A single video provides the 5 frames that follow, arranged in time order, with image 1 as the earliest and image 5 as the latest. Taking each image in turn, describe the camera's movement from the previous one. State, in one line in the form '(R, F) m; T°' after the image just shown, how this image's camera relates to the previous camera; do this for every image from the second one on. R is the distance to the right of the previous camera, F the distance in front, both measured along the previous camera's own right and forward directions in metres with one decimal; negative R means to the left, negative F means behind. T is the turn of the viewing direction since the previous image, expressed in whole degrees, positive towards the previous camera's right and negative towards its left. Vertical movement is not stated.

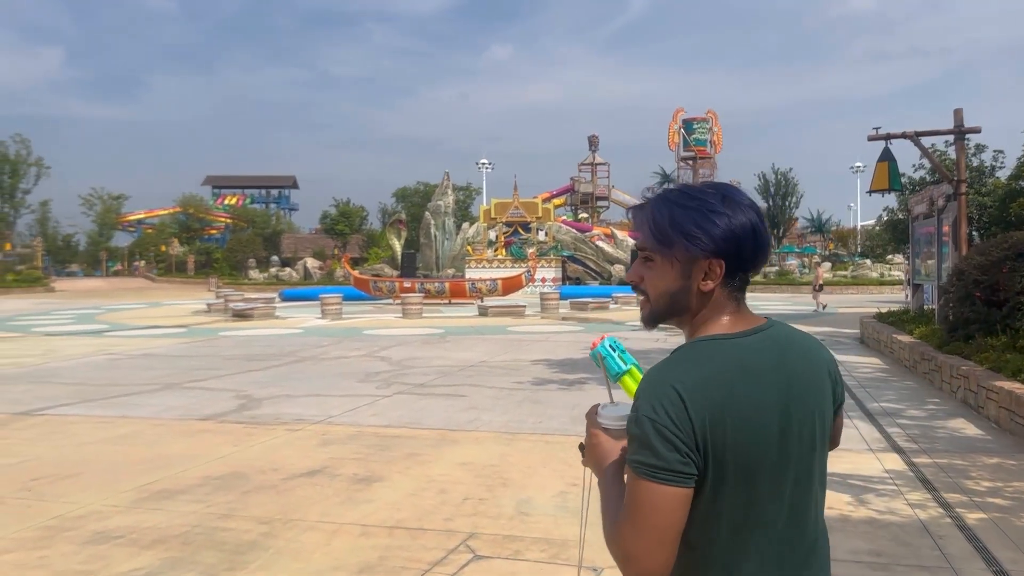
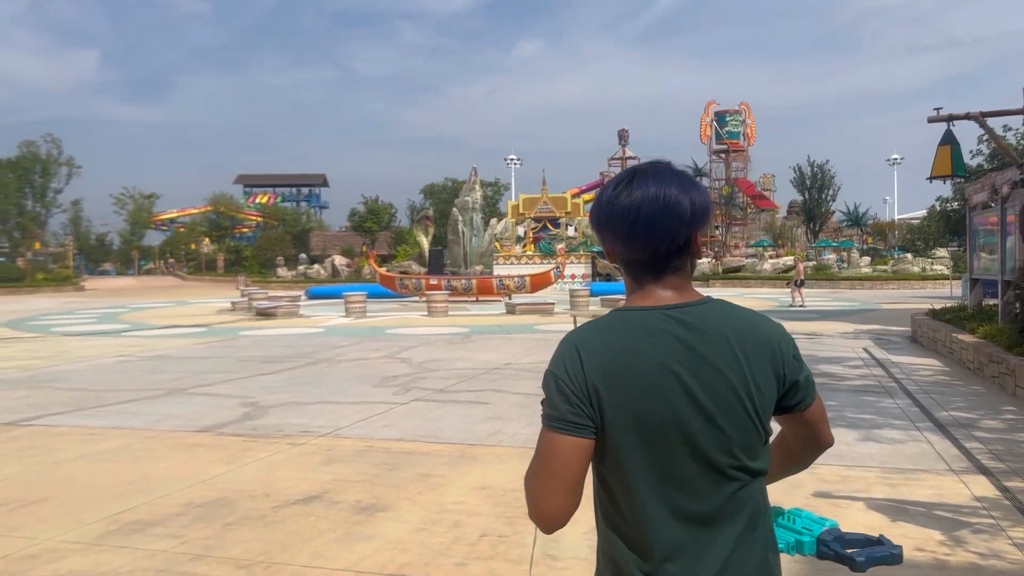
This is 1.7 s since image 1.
(0.0, +0.7) m; -2°
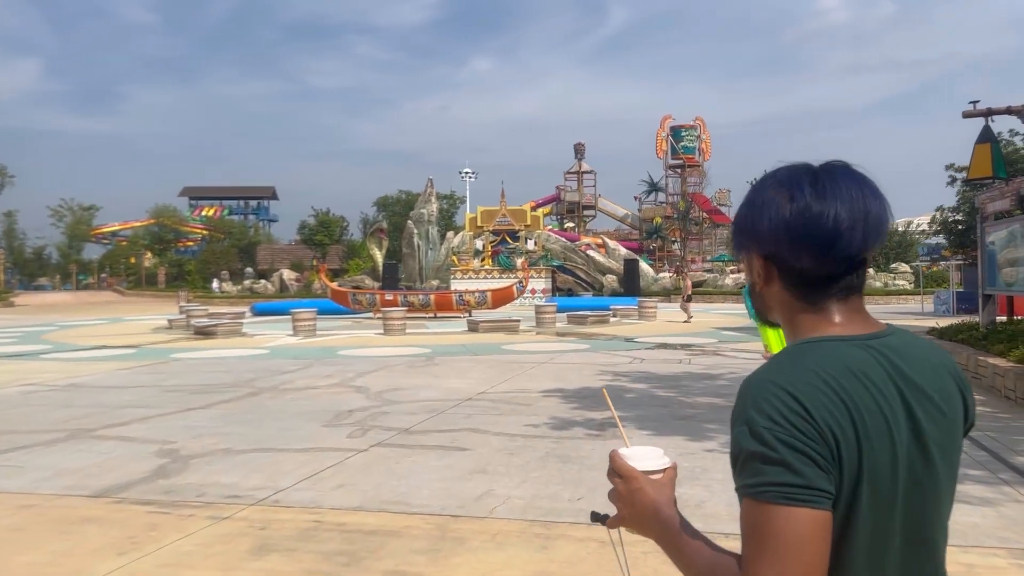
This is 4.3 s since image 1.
(-0.2, +1.5) m; +3°
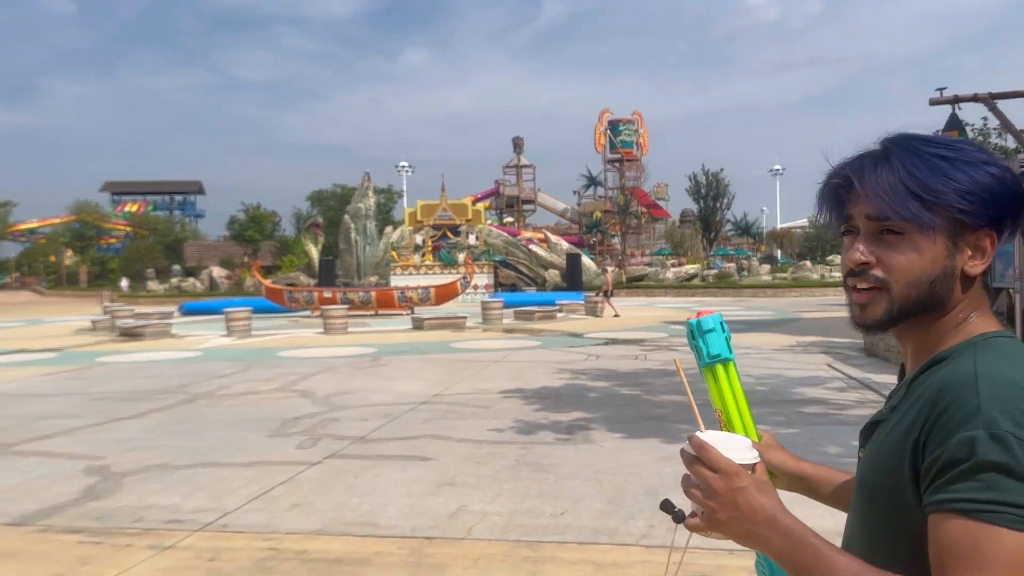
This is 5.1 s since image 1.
(-0.2, +0.5) m; +4°
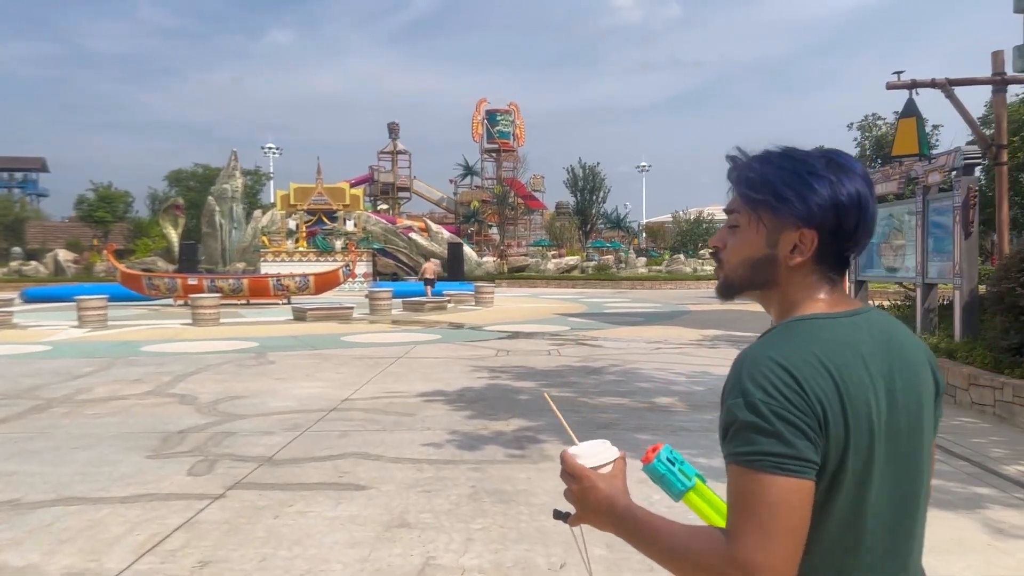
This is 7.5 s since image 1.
(-0.5, +1.1) m; +9°
